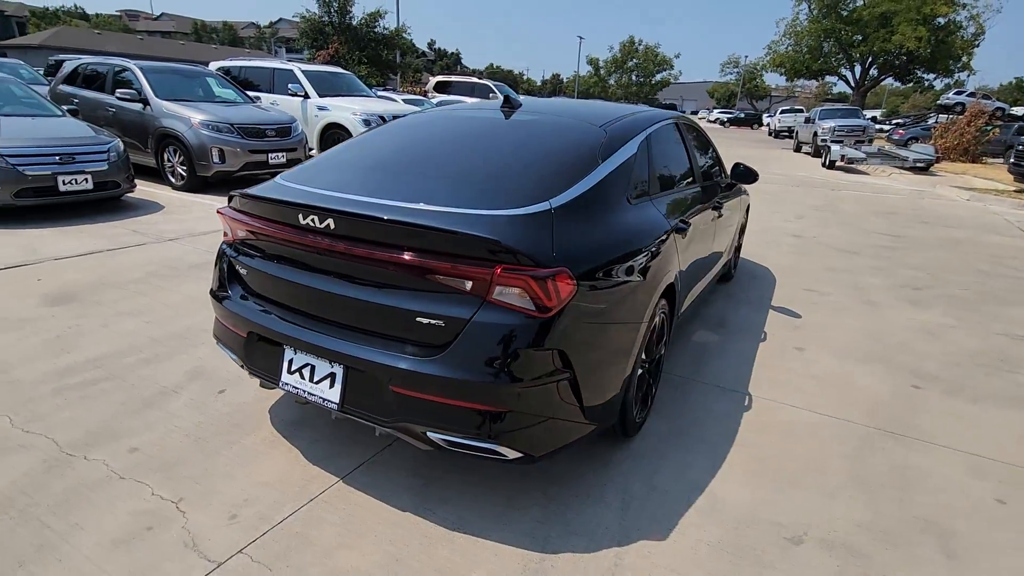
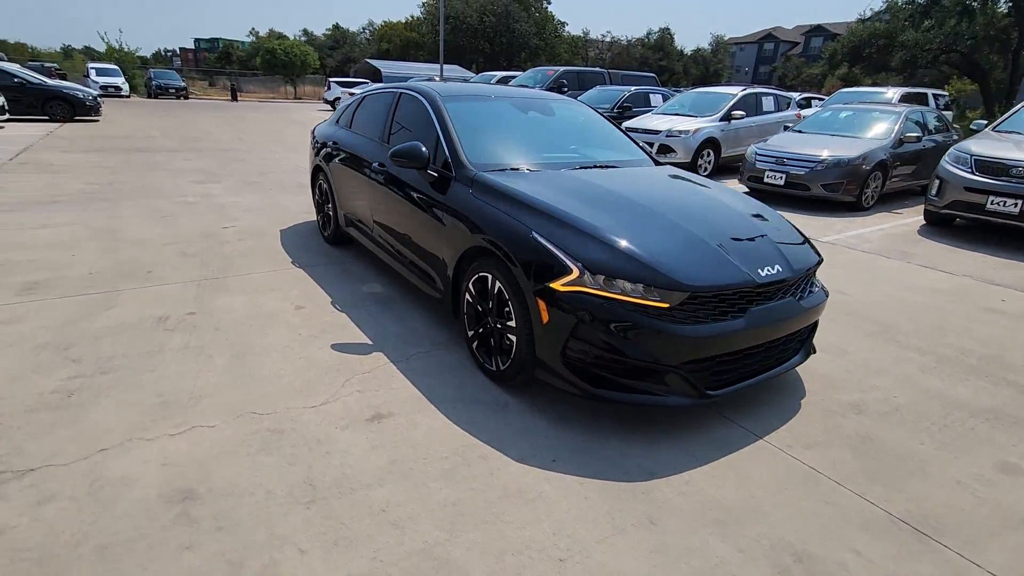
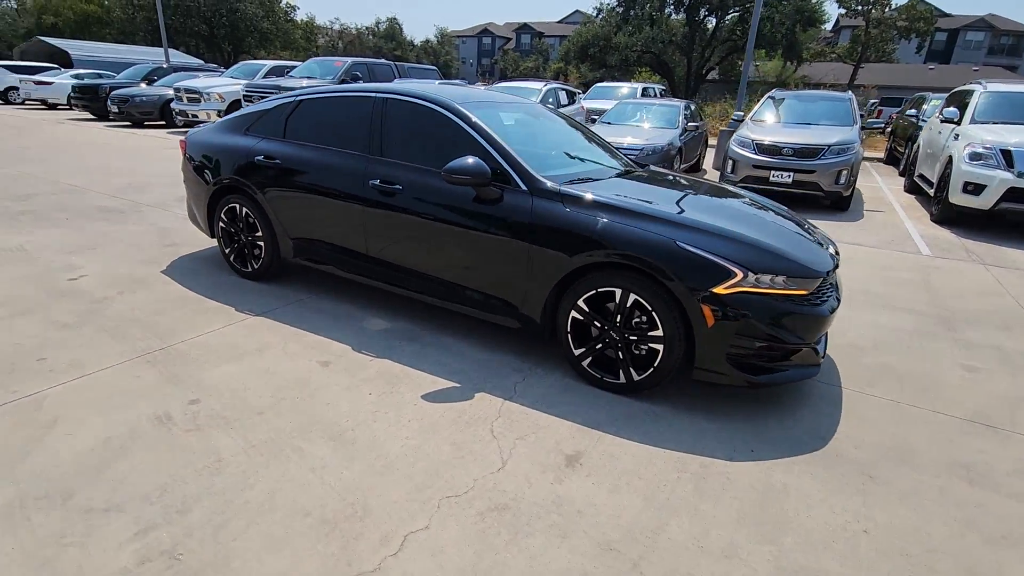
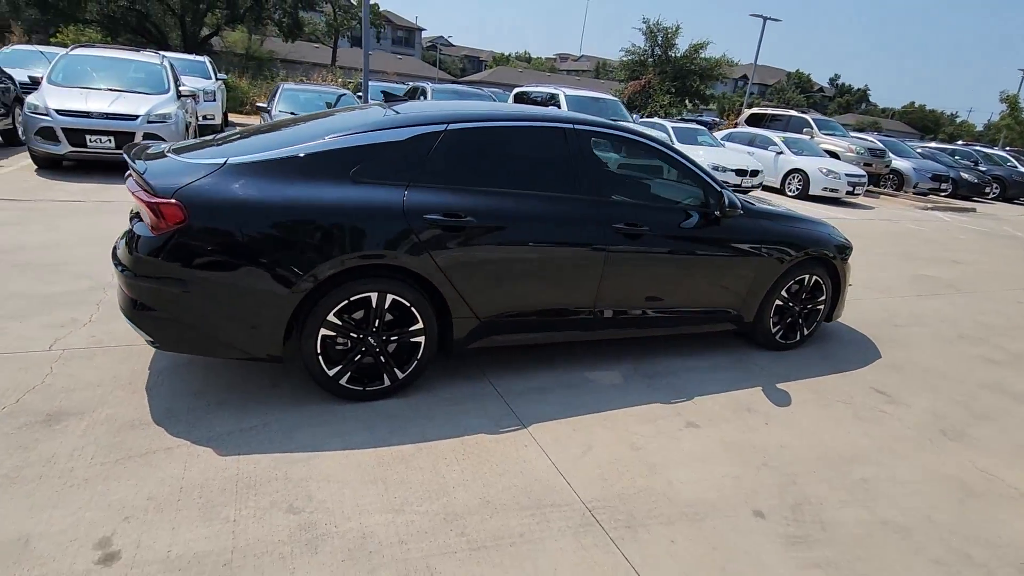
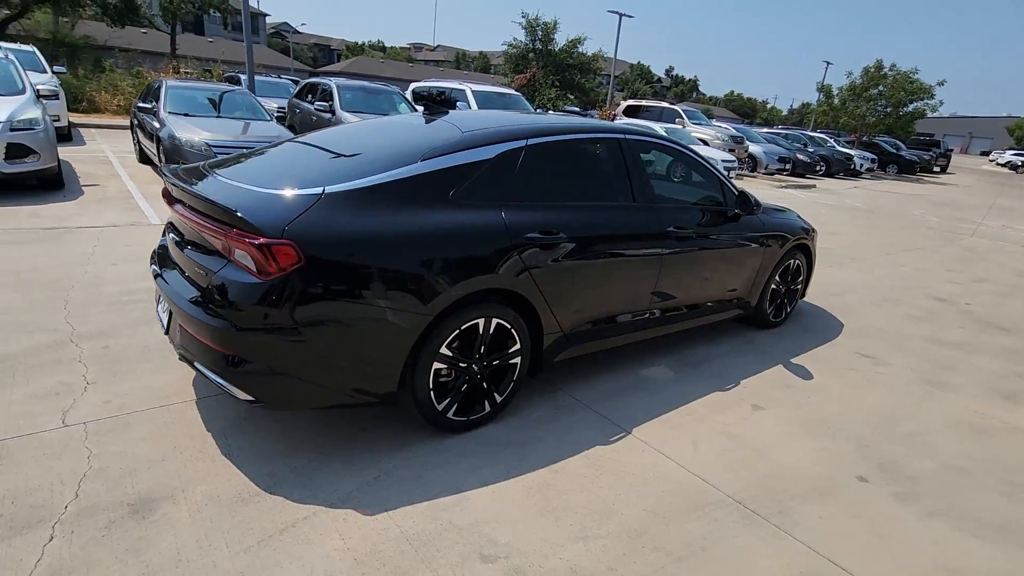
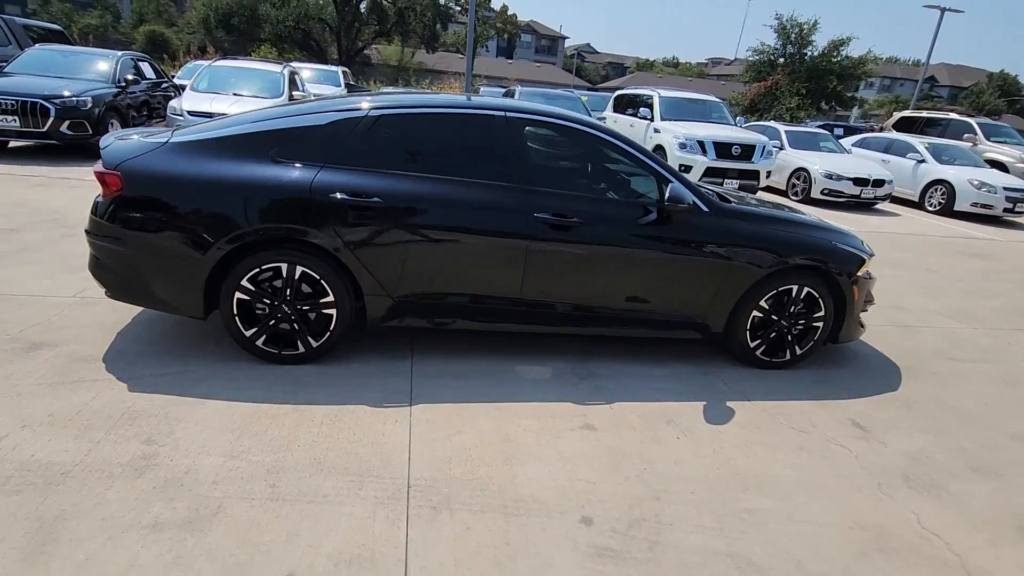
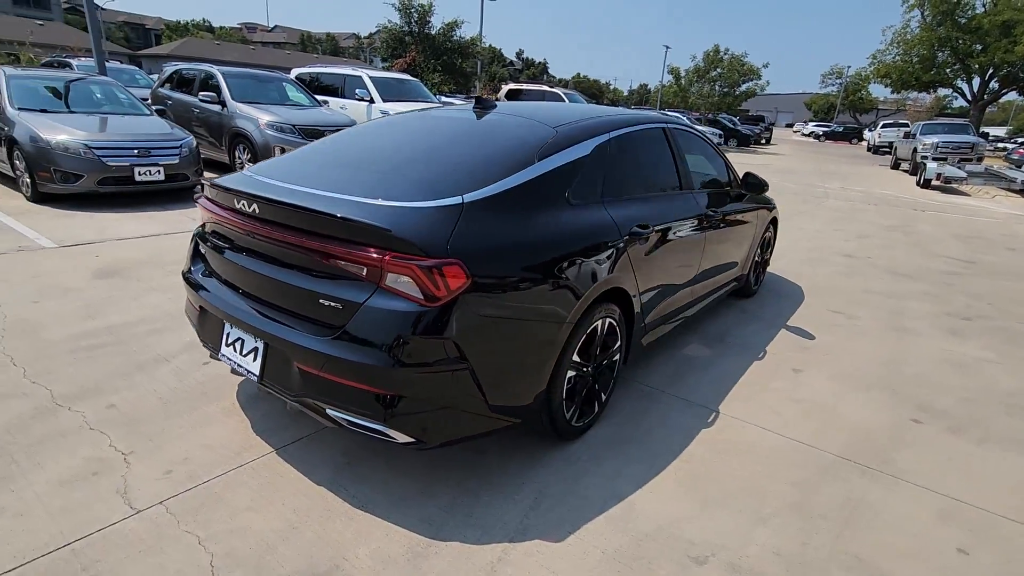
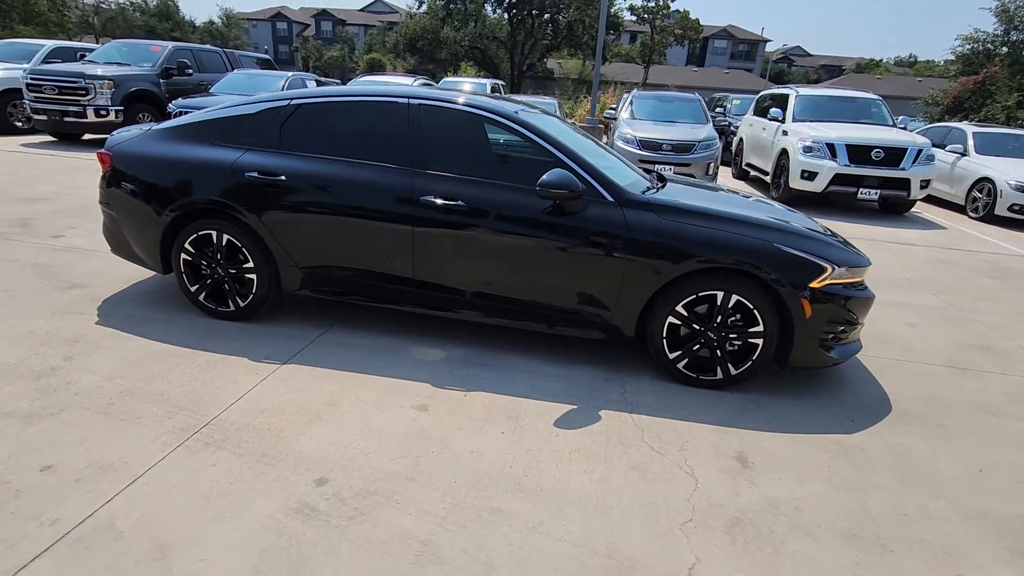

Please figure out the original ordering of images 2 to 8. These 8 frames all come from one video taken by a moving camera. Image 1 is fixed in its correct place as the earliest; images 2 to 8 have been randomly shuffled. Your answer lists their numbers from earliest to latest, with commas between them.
7, 5, 4, 6, 8, 3, 2
